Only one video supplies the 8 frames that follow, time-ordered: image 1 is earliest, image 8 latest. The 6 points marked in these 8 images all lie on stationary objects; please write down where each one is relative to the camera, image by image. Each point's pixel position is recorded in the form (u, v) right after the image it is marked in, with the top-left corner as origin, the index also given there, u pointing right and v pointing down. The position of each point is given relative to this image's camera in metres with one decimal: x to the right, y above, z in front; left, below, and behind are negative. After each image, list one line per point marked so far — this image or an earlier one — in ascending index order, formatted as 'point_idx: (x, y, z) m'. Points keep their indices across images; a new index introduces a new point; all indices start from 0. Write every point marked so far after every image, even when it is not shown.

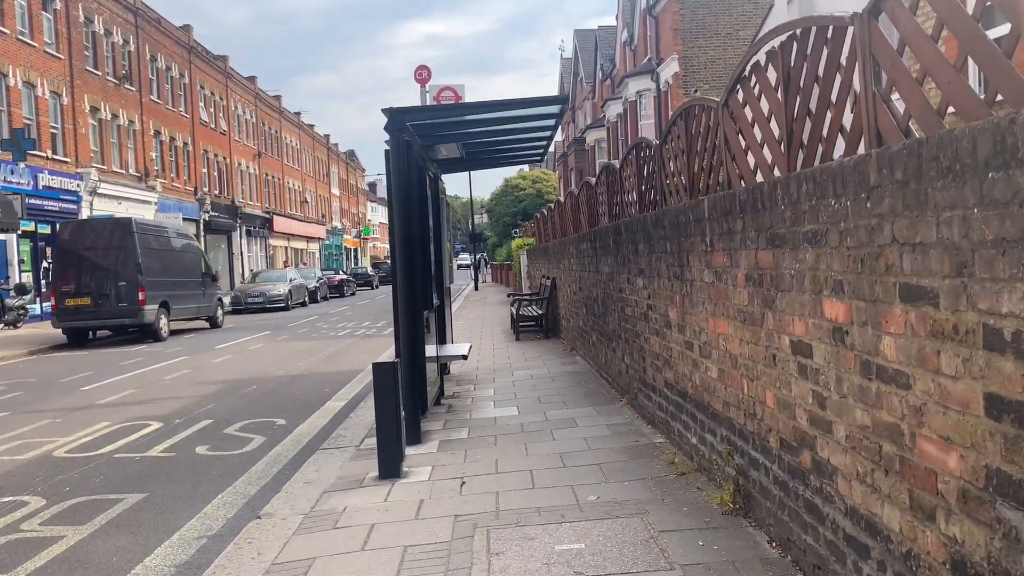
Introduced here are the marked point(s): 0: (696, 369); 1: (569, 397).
0: (+1.0, -0.4, +4.7) m
1: (+0.5, -1.0, +7.6) m
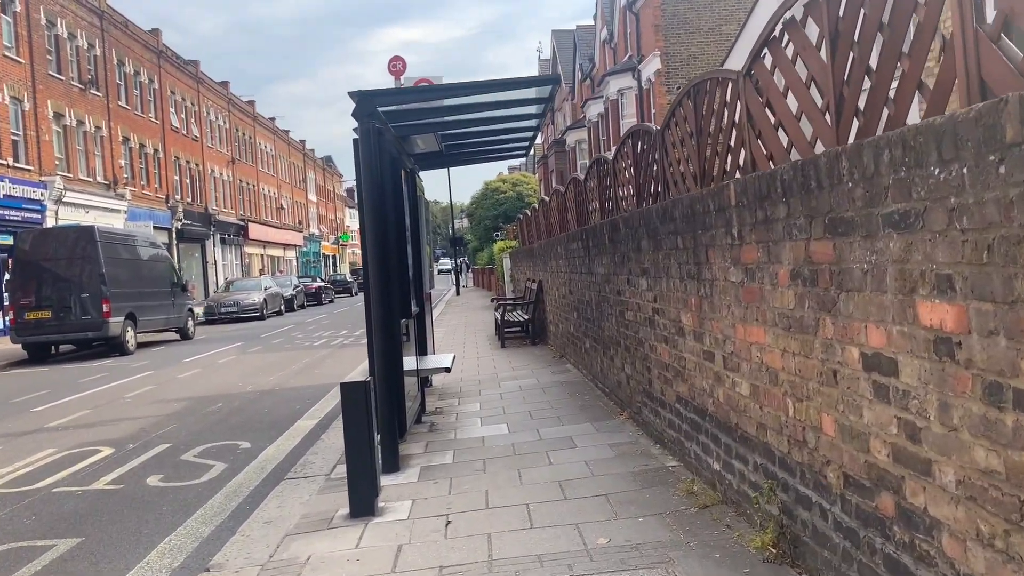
0: (+1.0, -0.4, +4.0) m
1: (+0.4, -1.0, +6.9) m
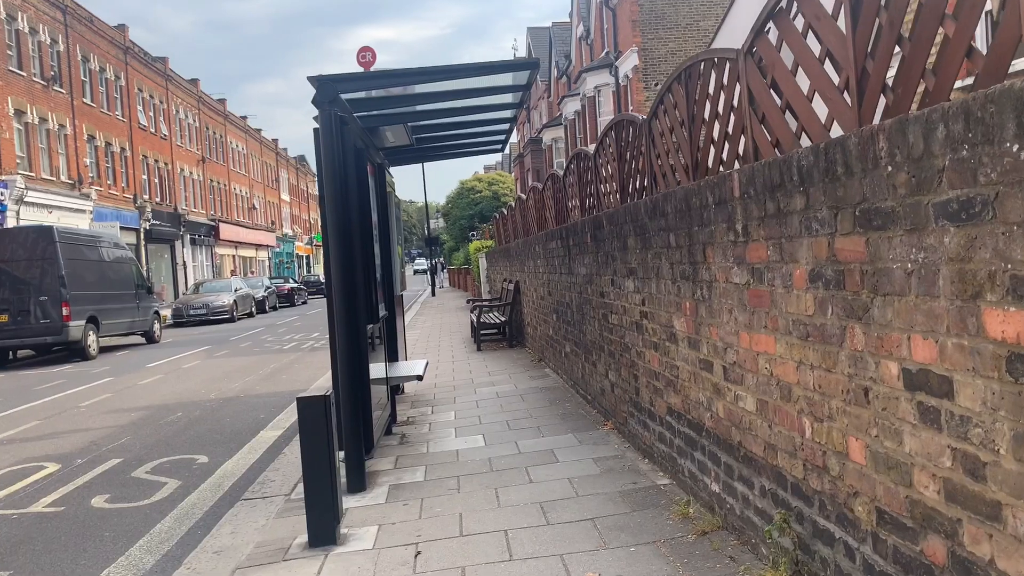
0: (+0.9, -0.5, +3.6) m
1: (+0.2, -1.0, +6.5) m
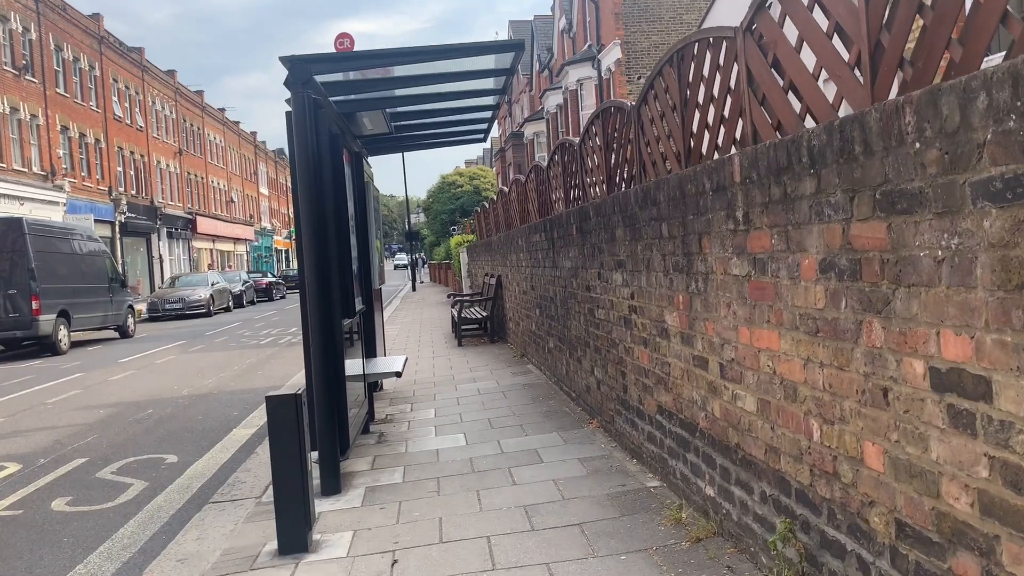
0: (+0.8, -0.4, +3.4) m
1: (+0.1, -0.9, +6.3) m
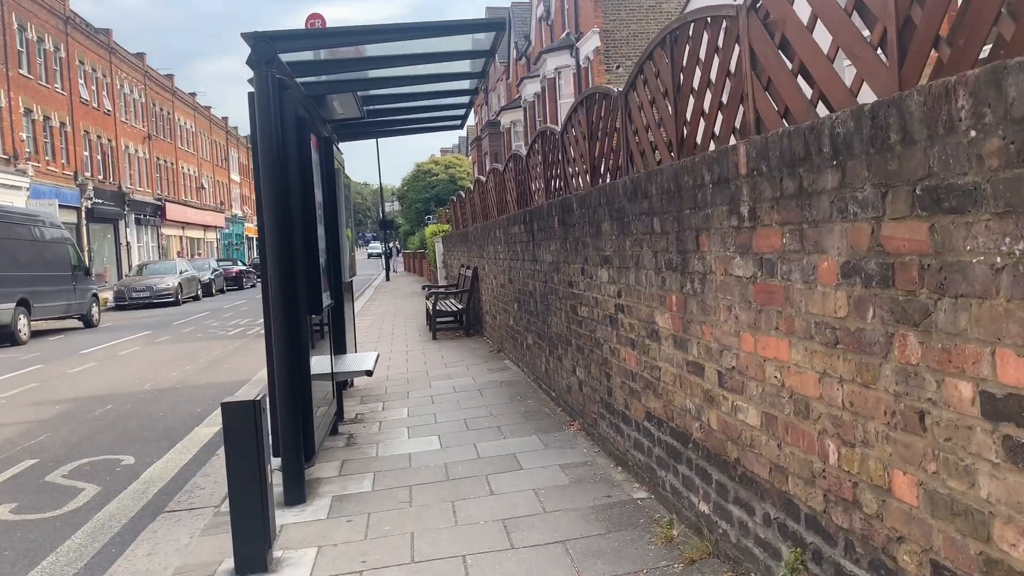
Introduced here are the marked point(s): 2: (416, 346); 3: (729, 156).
0: (+0.7, -0.4, +3.1) m
1: (-0.1, -0.9, +6.0) m
2: (-1.2, -0.7, +11.3) m
3: (+0.7, +0.4, +2.8) m
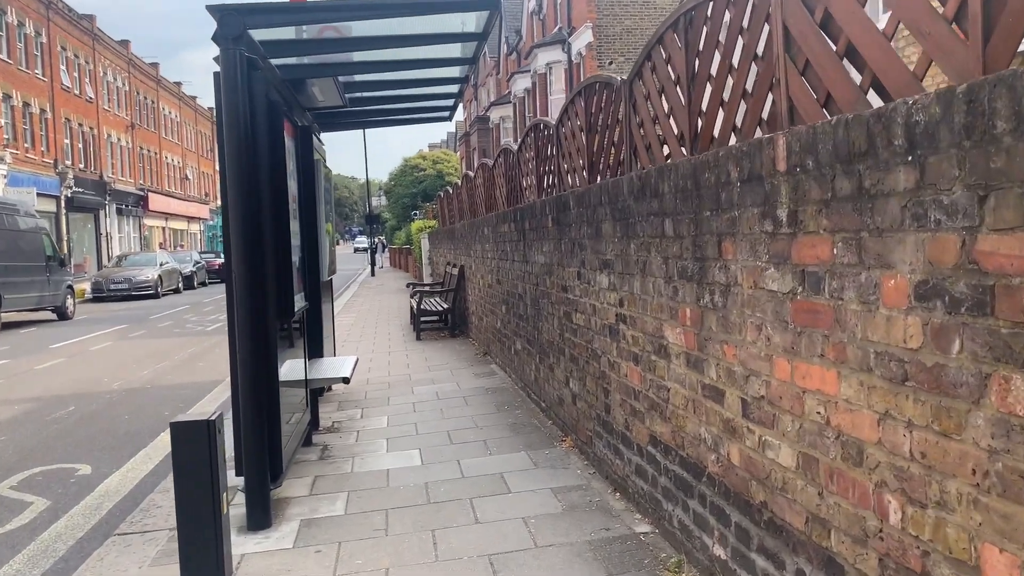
0: (+0.7, -0.5, +2.7) m
1: (-0.1, -0.9, +5.6) m
2: (-1.4, -0.7, +10.8) m
3: (+0.7, +0.4, +2.4) m
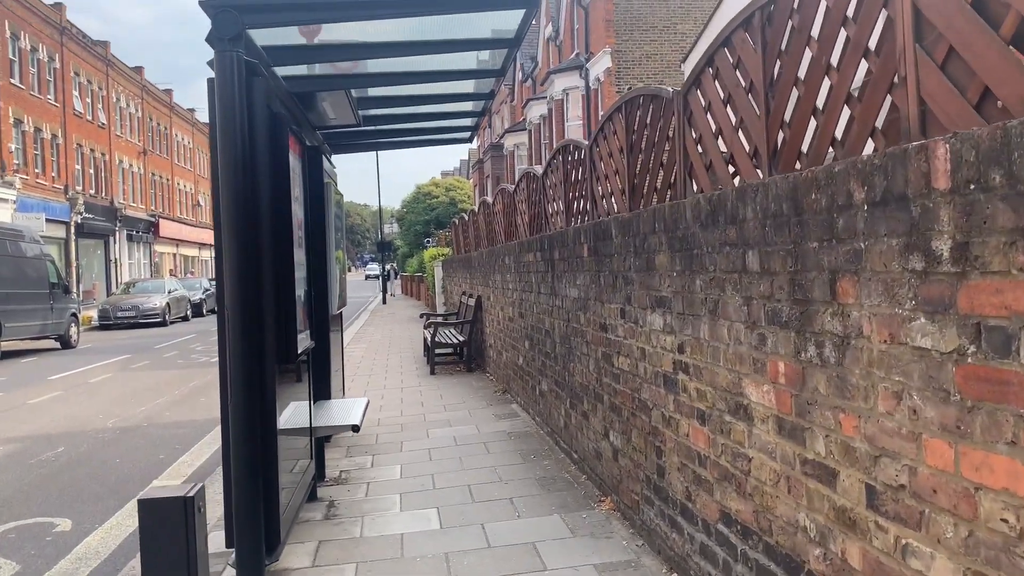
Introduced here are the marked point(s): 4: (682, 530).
0: (+0.8, -0.6, +2.1) m
1: (0.0, -1.1, +5.0) m
2: (-1.2, -1.1, +10.2) m
3: (+0.8, +0.3, +1.8) m
4: (+0.7, -0.9, +3.4) m
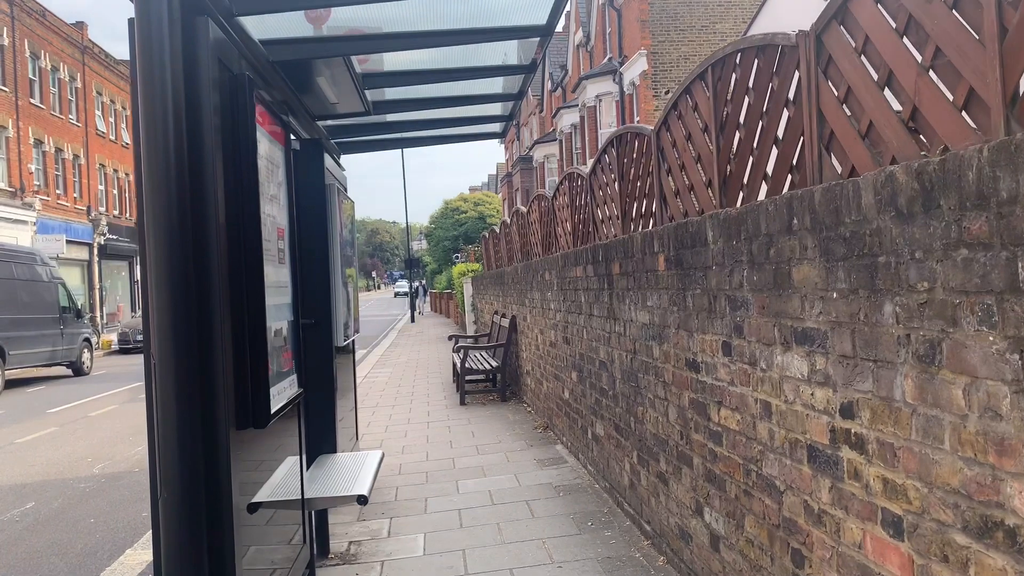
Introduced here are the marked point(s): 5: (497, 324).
0: (+1.0, -0.6, +0.9) m
1: (+0.3, -1.3, +3.8) m
2: (-0.8, -1.3, +9.1) m
3: (+0.9, +0.2, +0.6) m
4: (+0.8, -1.0, +2.2) m
5: (-0.2, -0.5, +10.8) m
